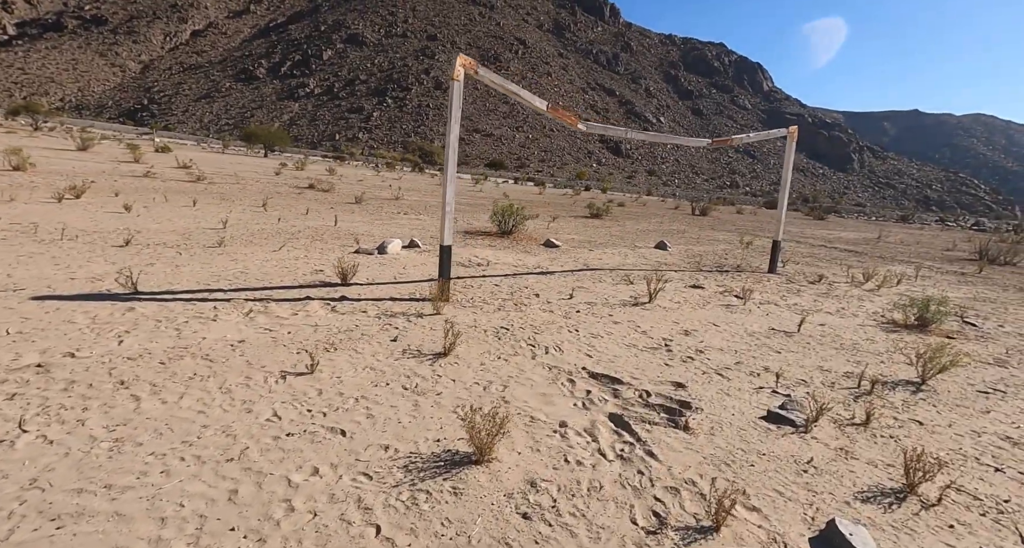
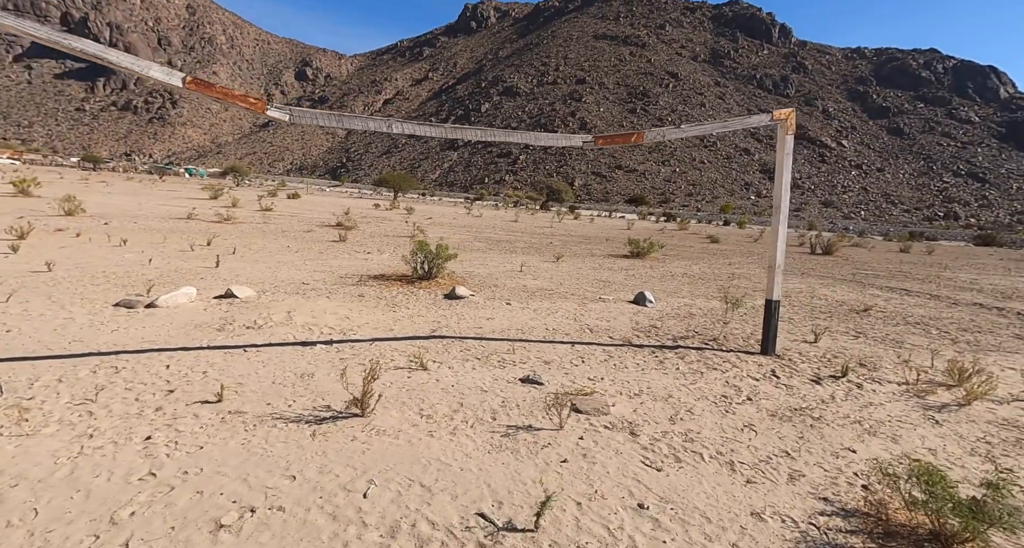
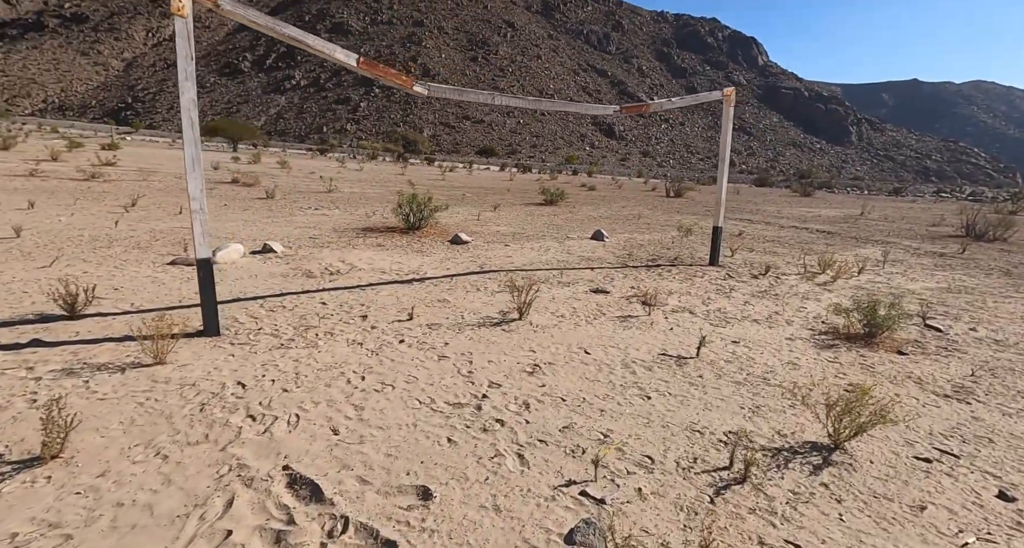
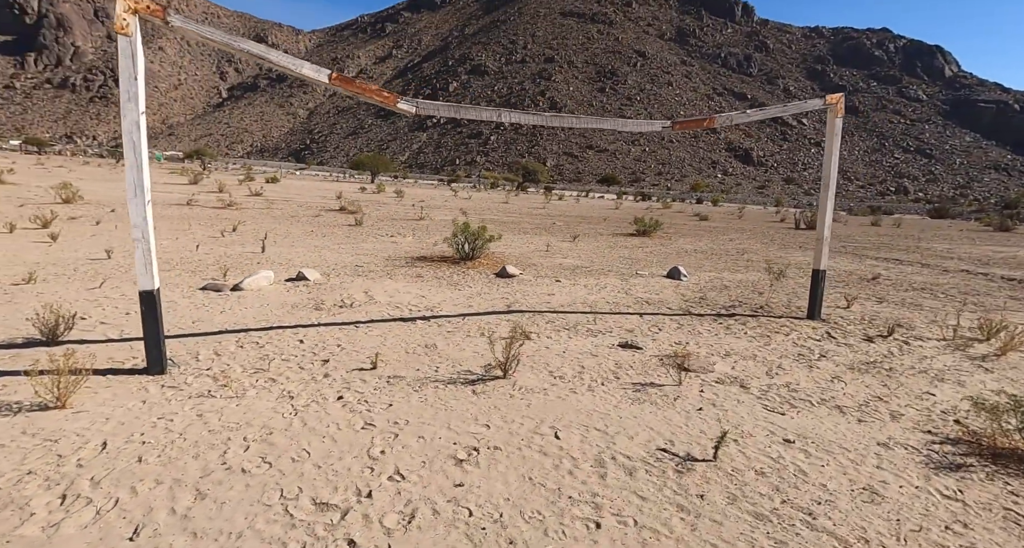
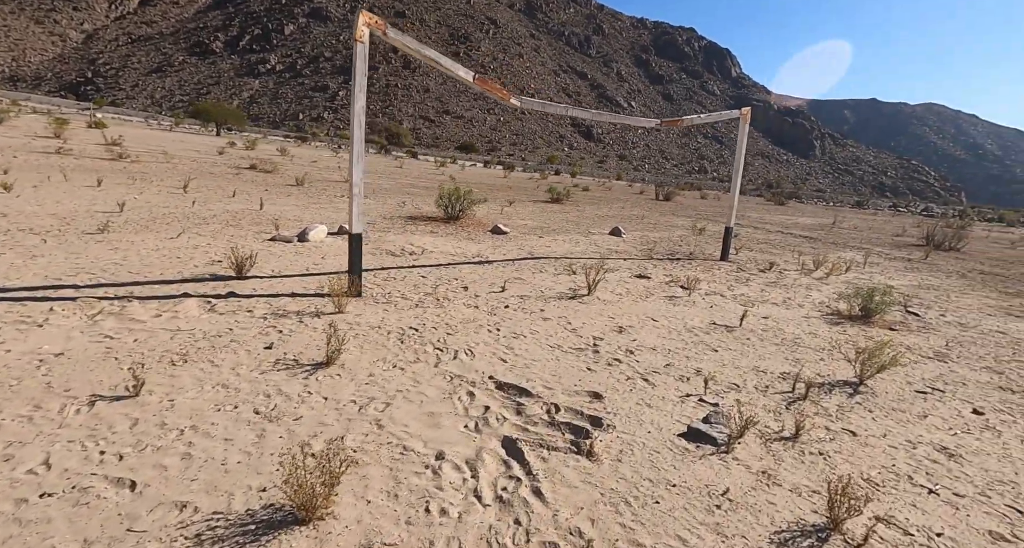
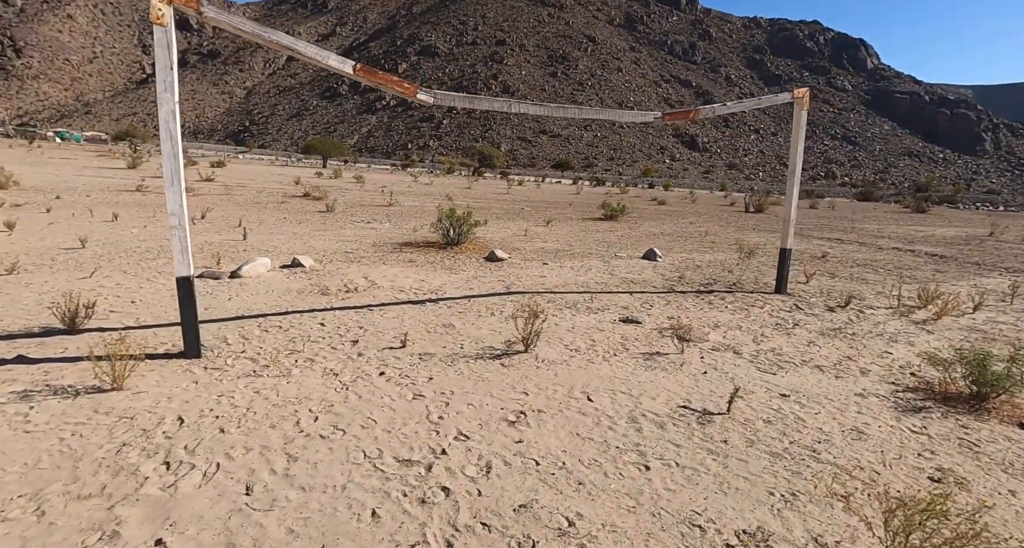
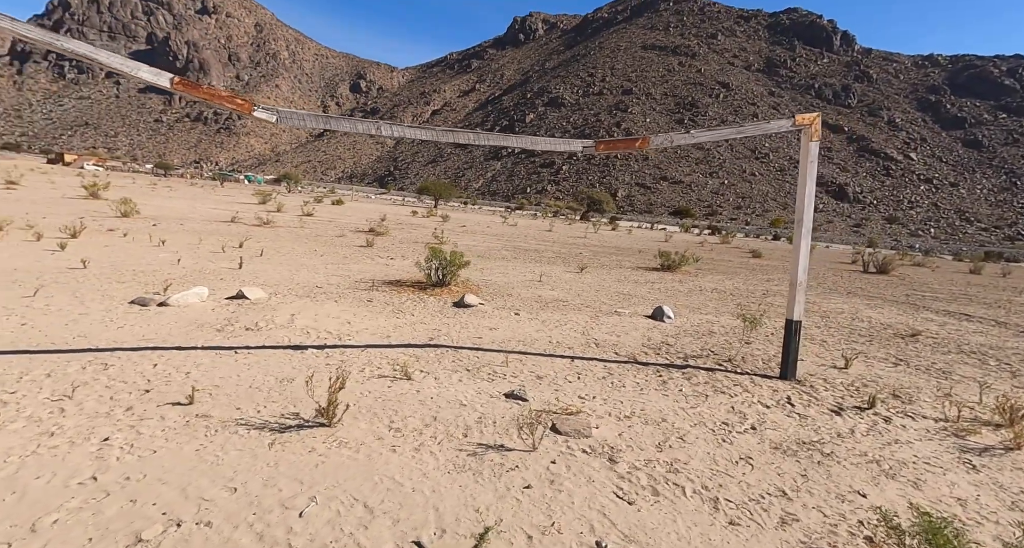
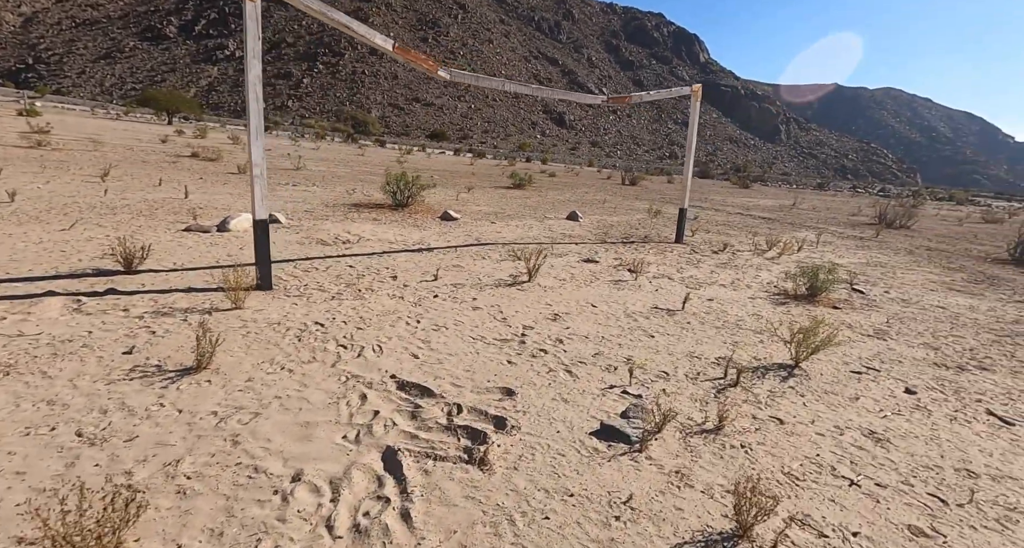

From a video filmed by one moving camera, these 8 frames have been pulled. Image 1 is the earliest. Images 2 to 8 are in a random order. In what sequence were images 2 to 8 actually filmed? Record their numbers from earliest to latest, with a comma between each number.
5, 8, 3, 6, 4, 2, 7
